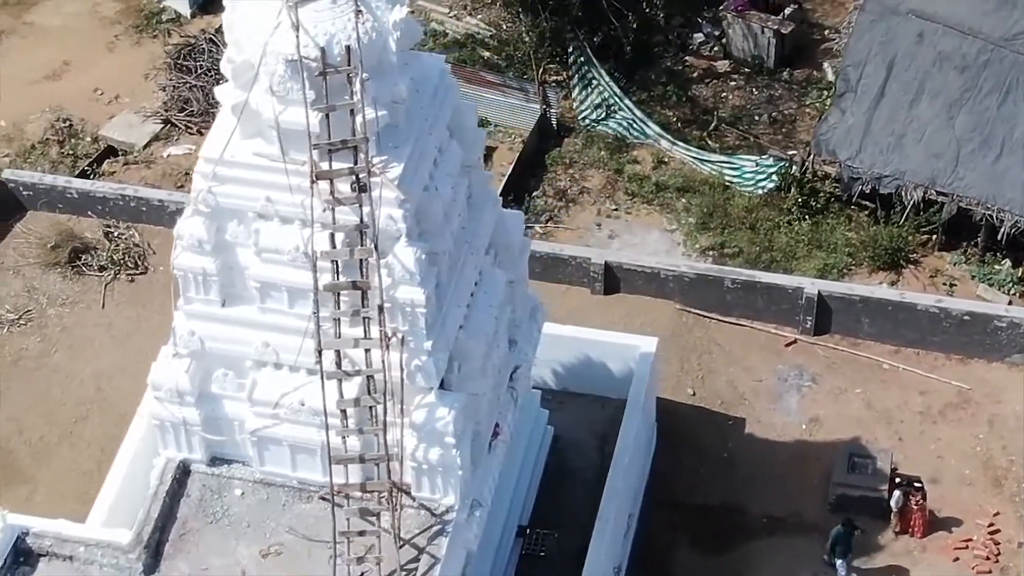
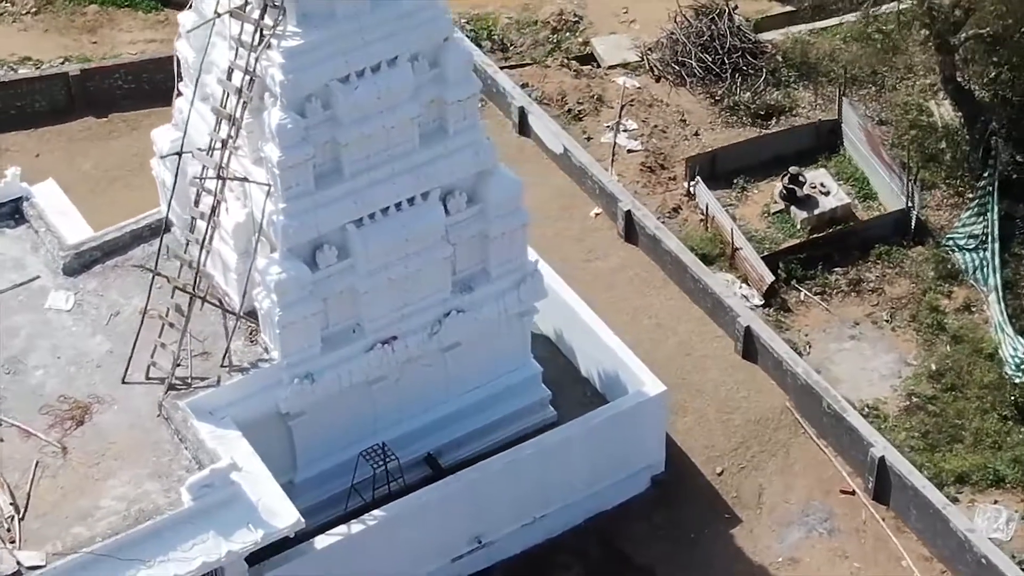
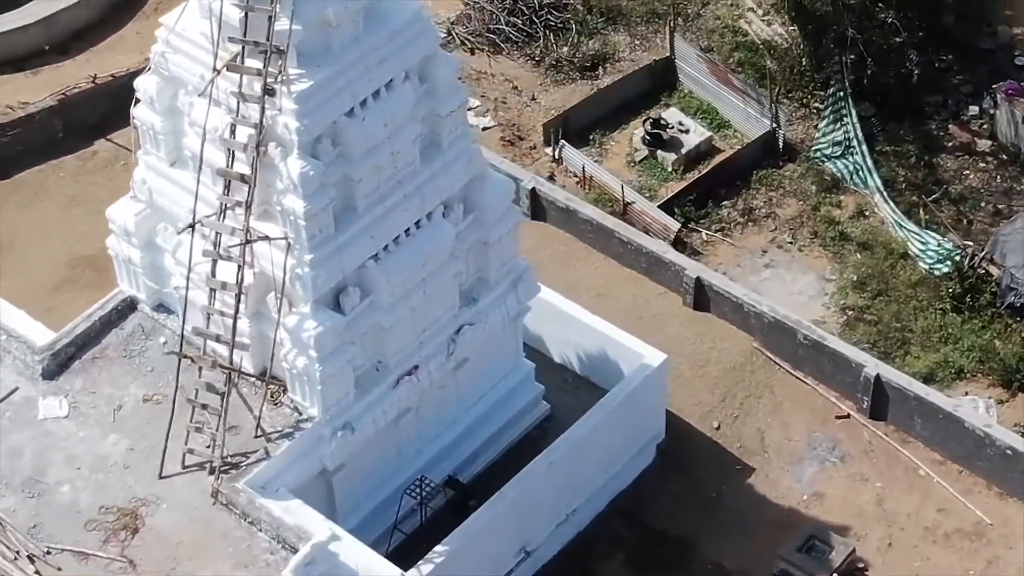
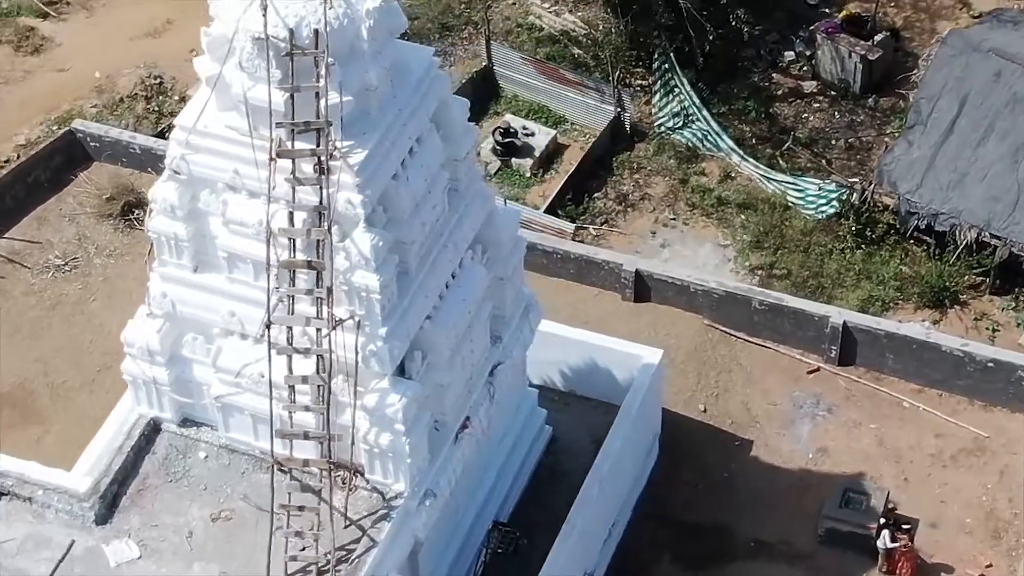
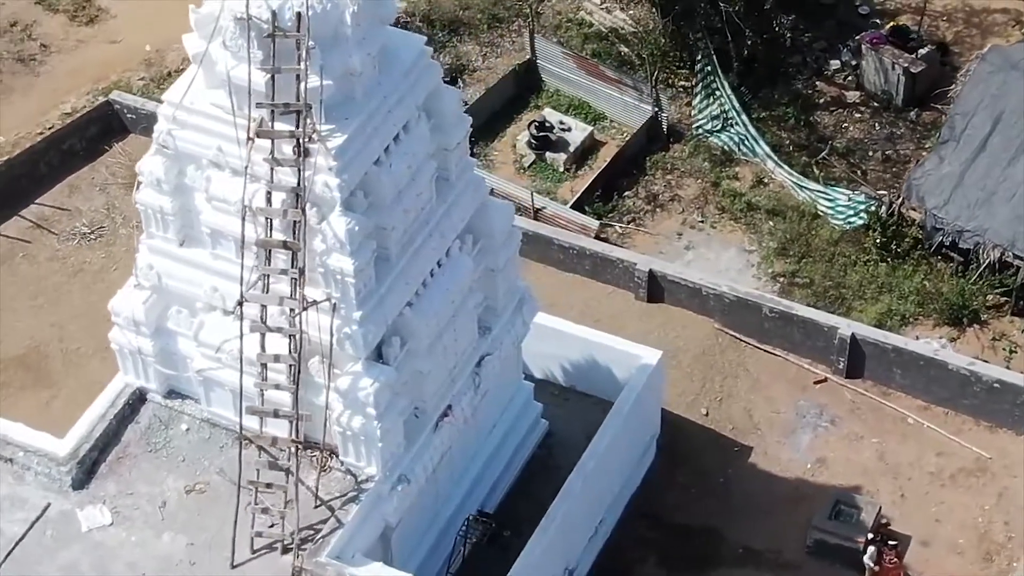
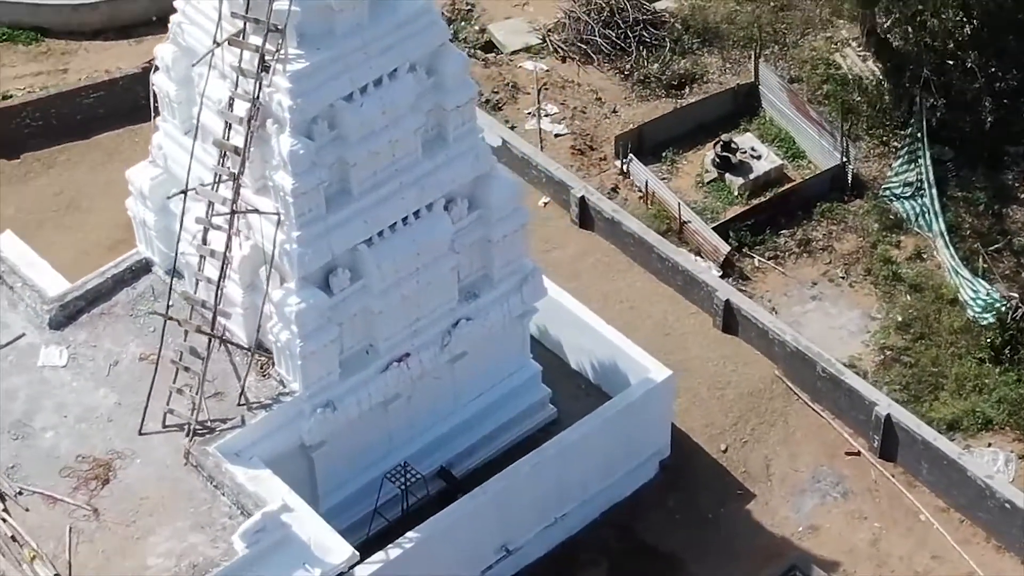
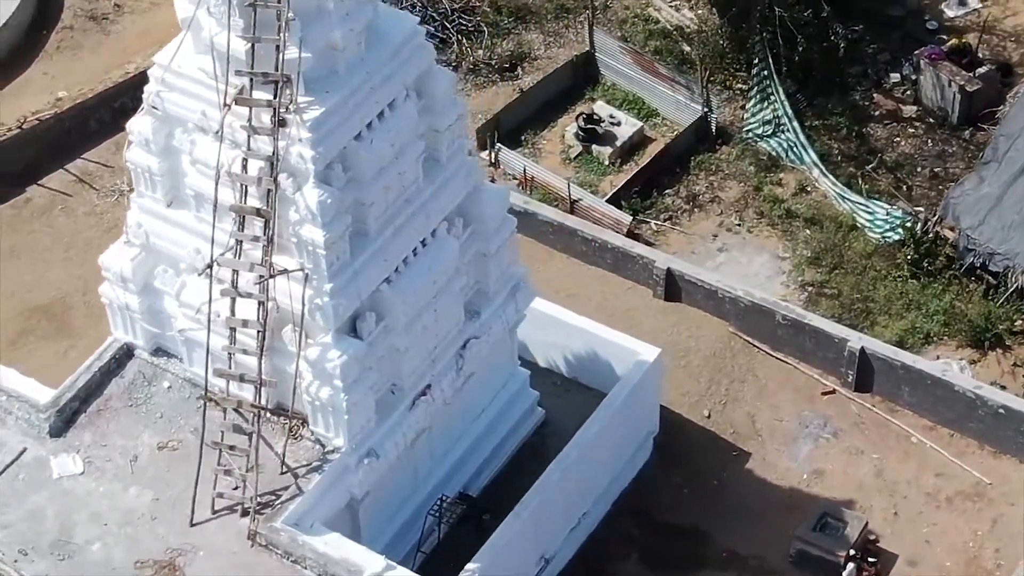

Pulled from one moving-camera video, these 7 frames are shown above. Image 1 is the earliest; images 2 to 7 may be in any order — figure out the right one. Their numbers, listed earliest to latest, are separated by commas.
4, 5, 7, 3, 6, 2
